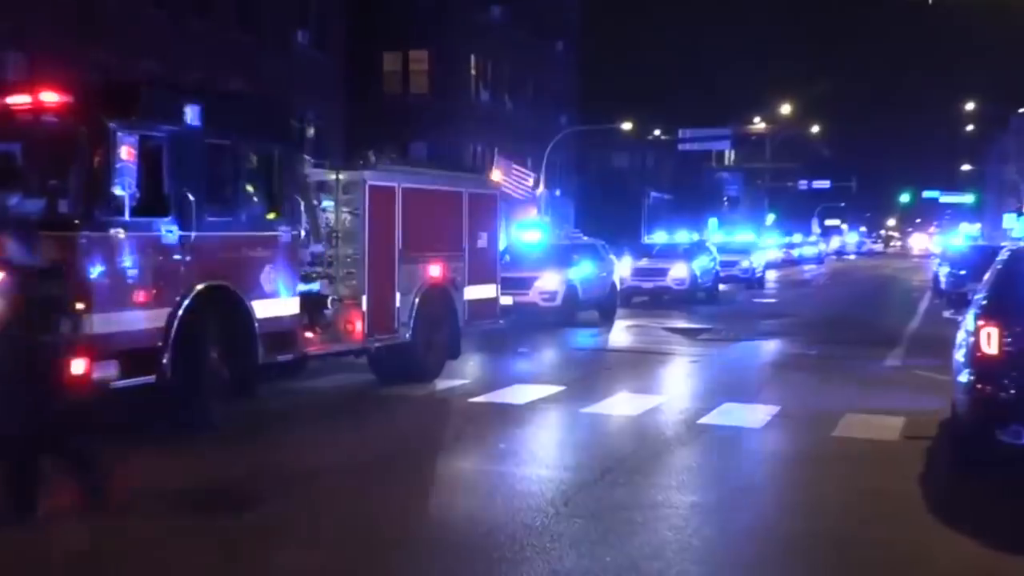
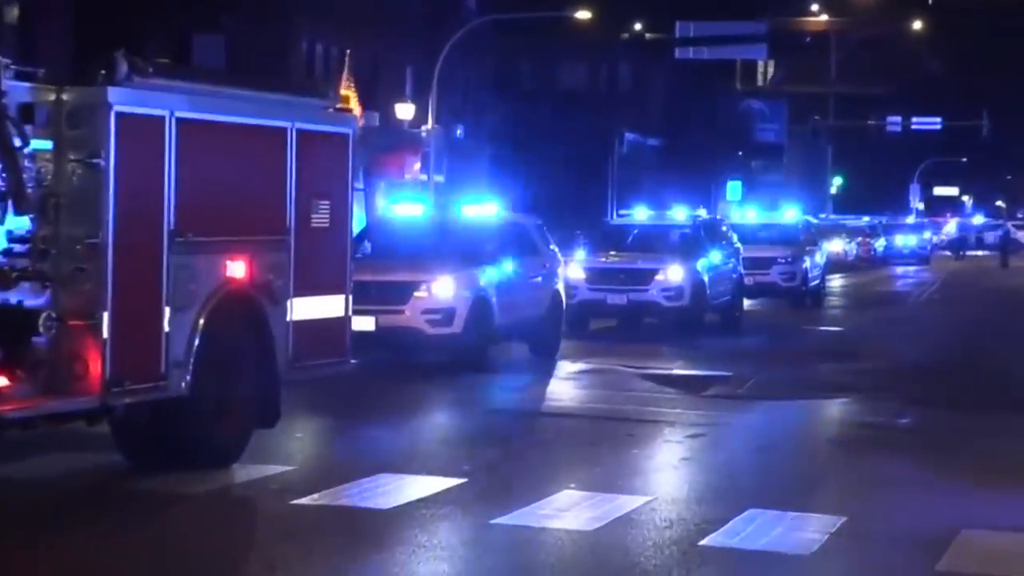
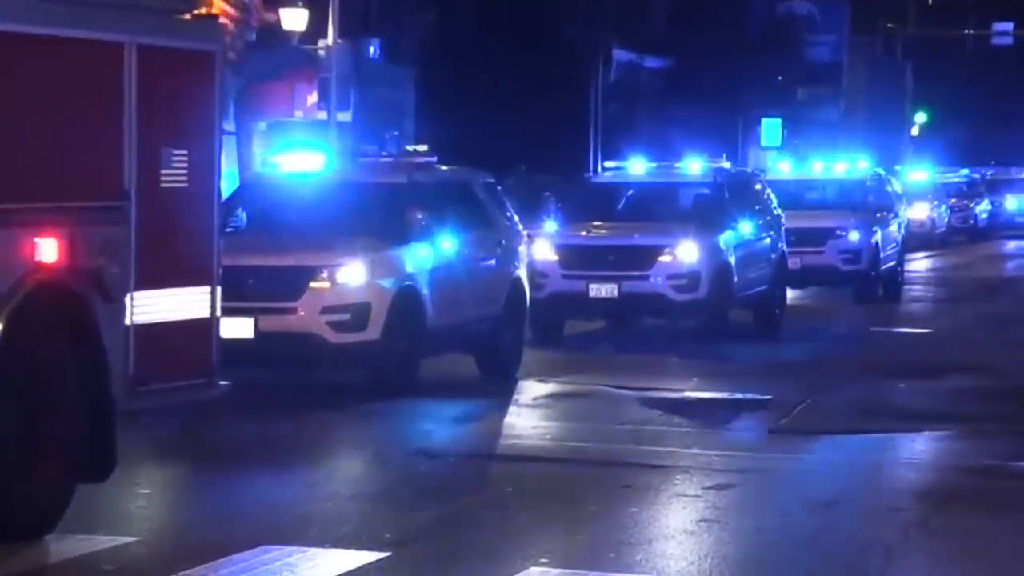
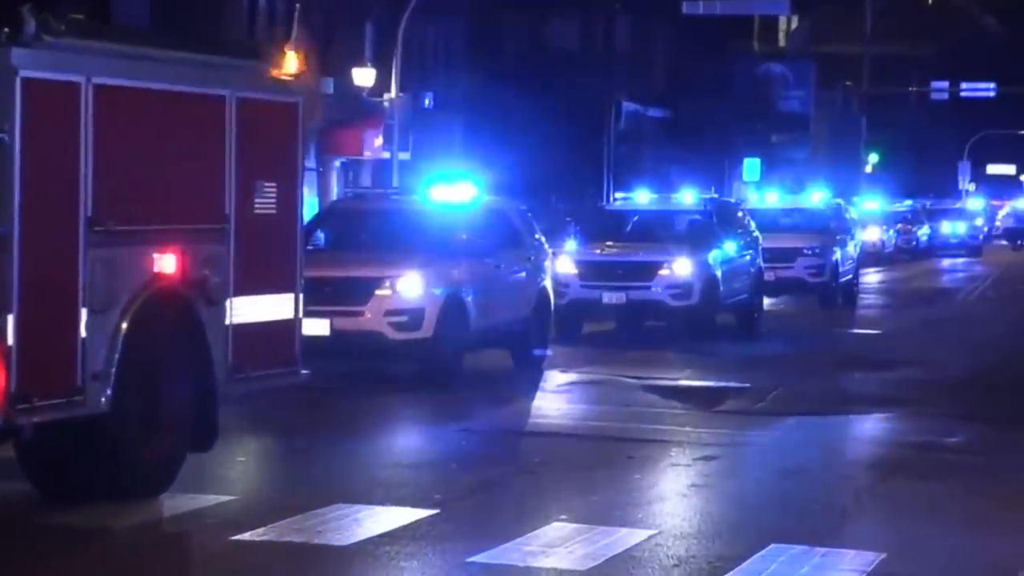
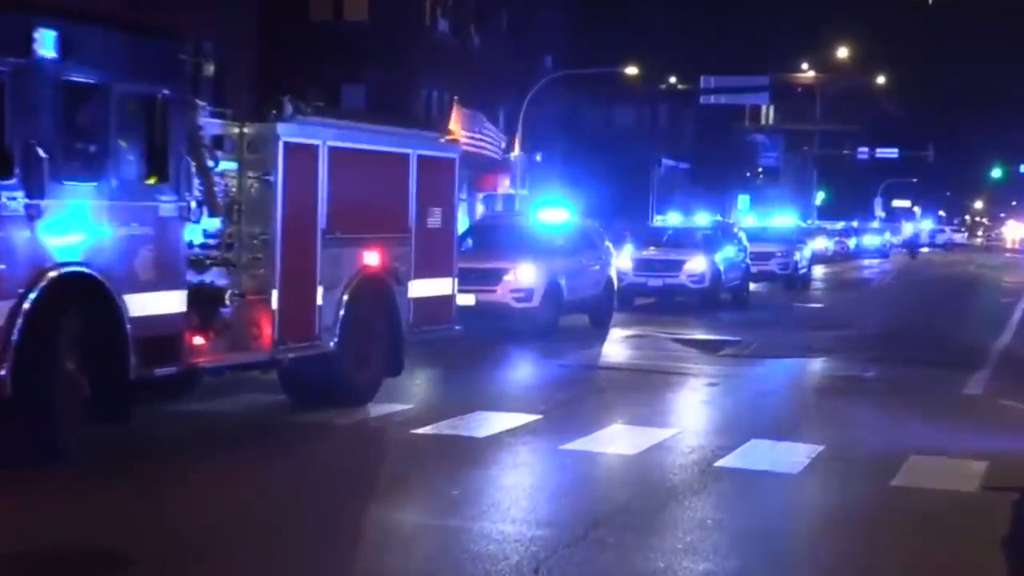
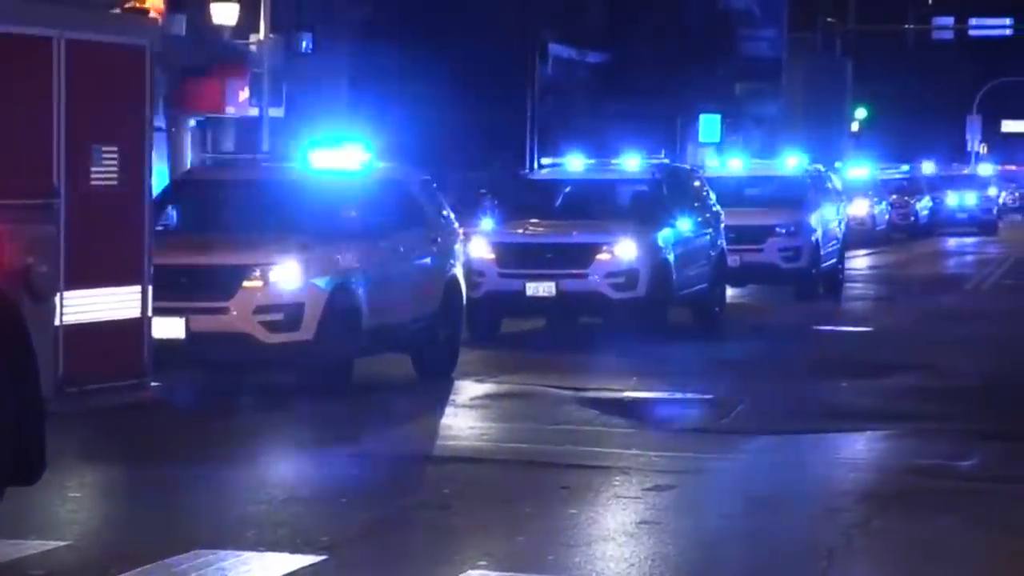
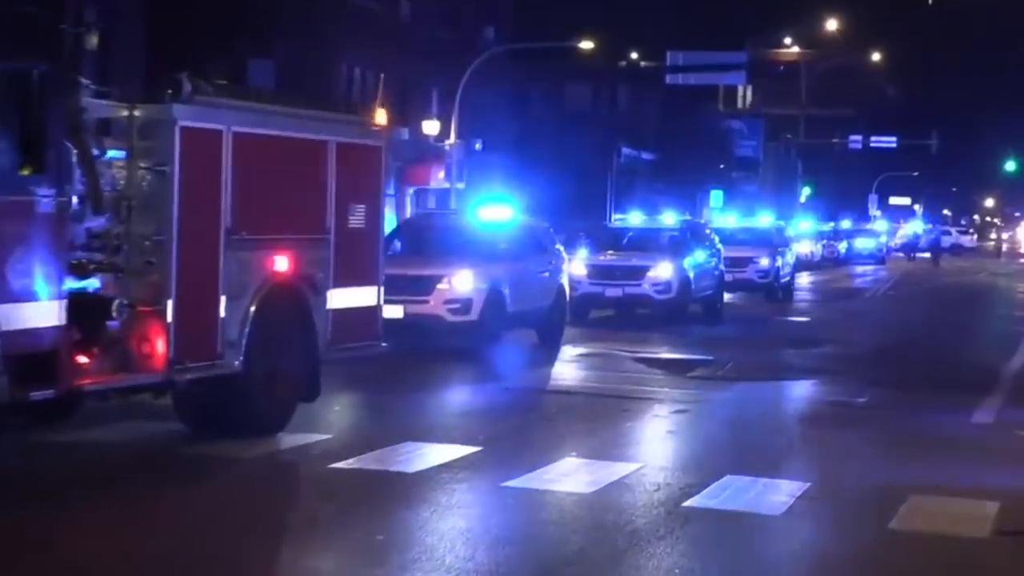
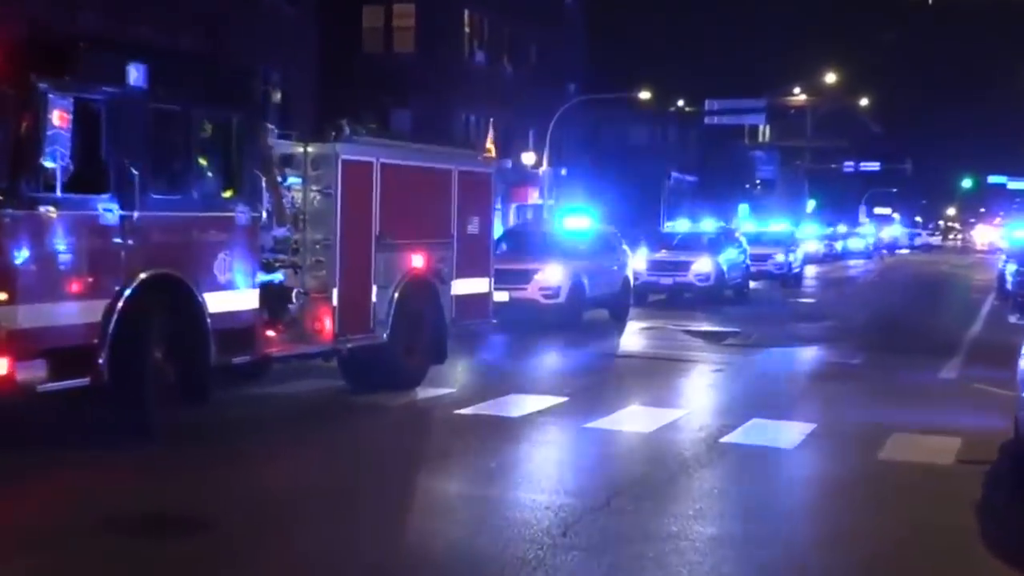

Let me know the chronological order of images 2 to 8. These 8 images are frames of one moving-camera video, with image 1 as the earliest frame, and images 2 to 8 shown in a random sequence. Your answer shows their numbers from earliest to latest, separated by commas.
8, 5, 7, 2, 4, 3, 6
